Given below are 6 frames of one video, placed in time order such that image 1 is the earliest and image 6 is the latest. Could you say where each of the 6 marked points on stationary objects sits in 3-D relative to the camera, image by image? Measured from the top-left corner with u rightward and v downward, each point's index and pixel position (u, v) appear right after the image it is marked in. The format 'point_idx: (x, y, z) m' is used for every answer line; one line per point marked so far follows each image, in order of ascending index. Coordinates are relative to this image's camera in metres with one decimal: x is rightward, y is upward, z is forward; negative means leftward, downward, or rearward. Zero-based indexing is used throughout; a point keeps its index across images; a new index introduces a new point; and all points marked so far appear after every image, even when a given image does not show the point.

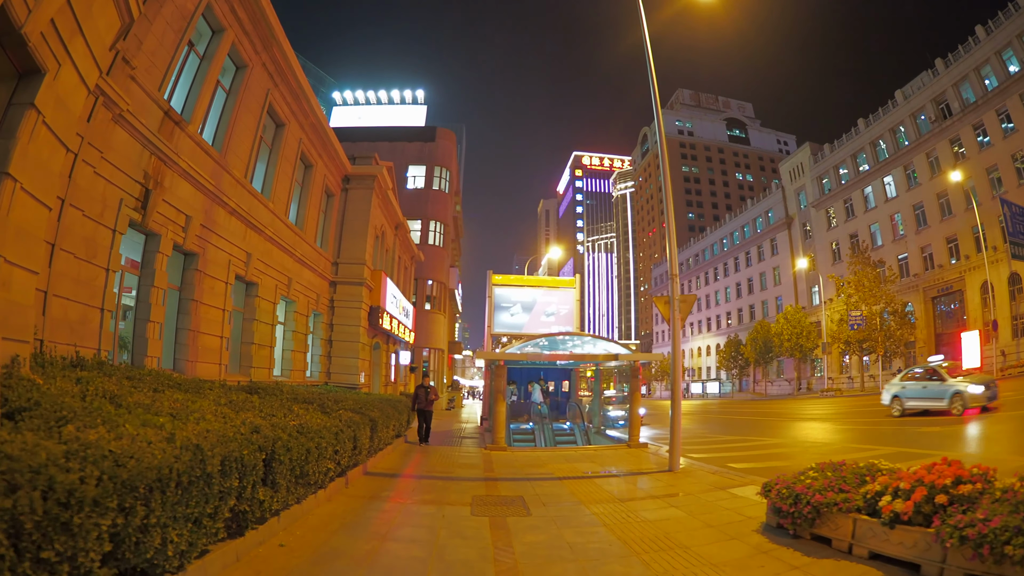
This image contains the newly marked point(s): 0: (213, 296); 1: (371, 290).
0: (-7.2, 0.0, +11.3) m
1: (-5.4, -0.1, +18.3) m
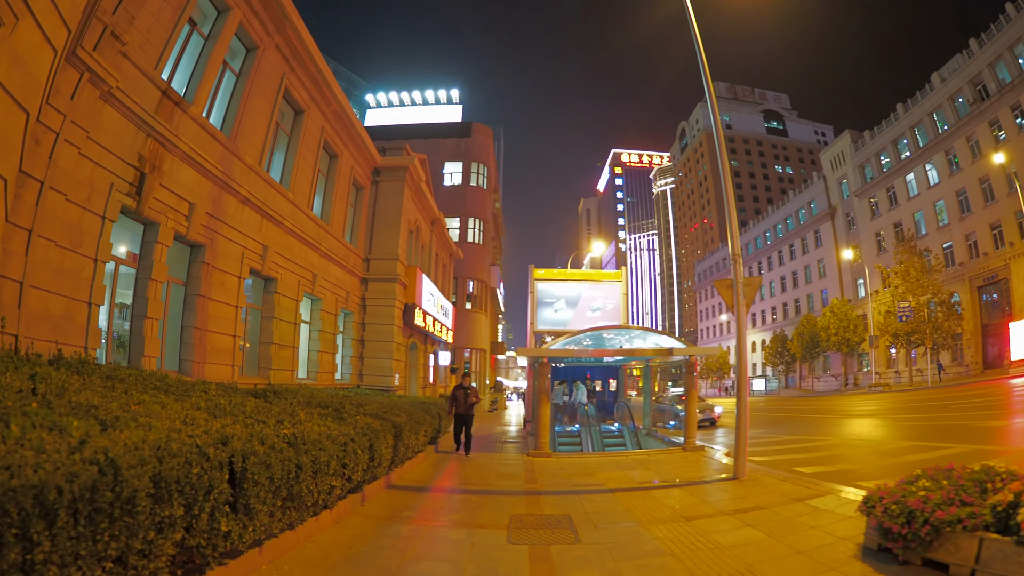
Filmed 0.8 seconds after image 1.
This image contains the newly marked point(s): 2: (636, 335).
0: (-6.3, +0.1, +10.5) m
1: (-3.9, 0.0, +17.4) m
2: (+3.3, -1.2, +12.9) m
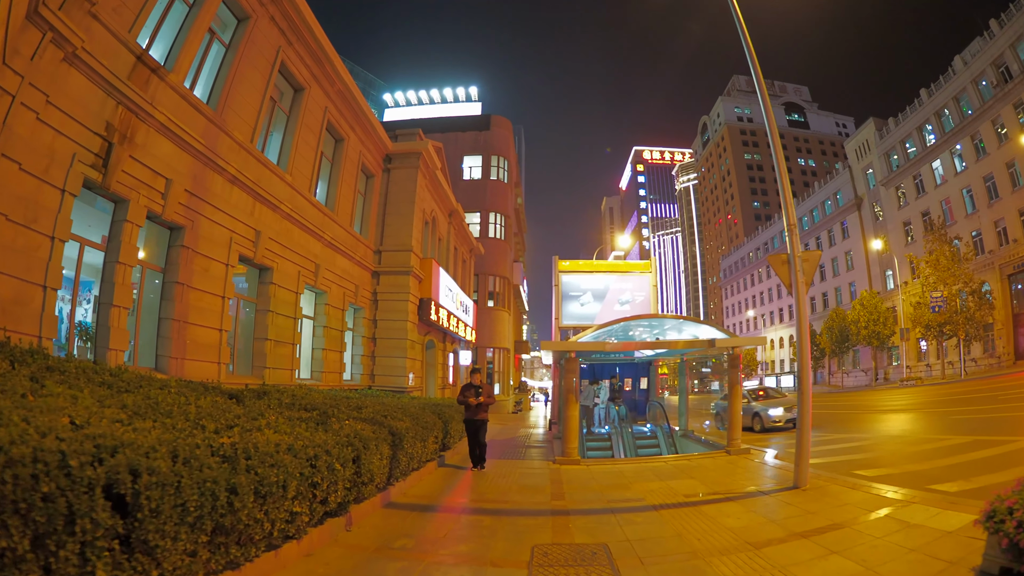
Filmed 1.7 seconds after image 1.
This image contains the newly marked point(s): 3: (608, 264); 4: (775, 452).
0: (-5.9, +0.2, +9.5) m
1: (-3.2, +0.2, +16.3) m
2: (+3.9, -0.8, +11.4) m
3: (+3.6, +0.9, +18.1) m
4: (+6.0, -3.7, +11.1) m
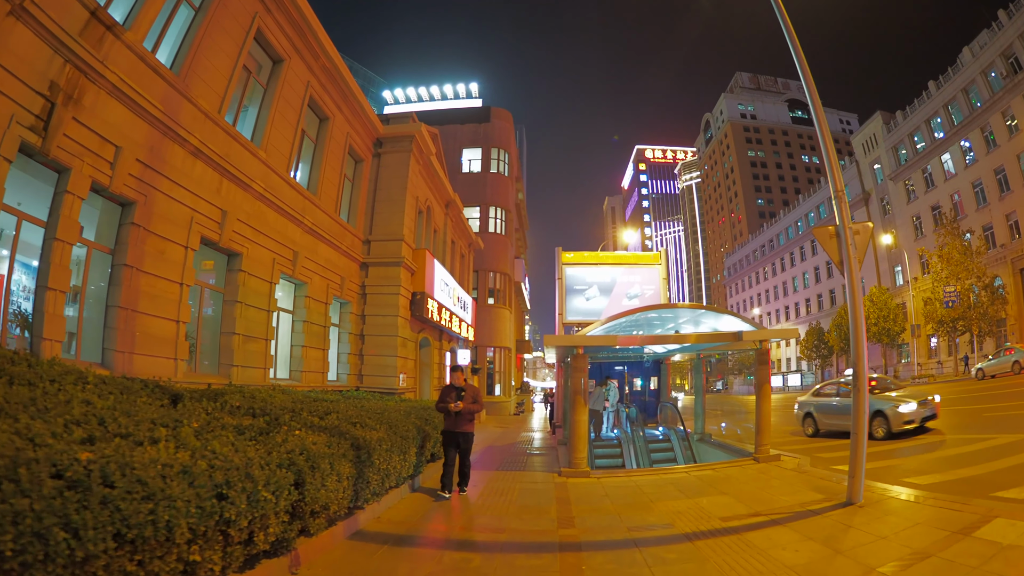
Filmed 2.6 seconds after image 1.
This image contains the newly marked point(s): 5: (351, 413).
0: (-5.9, +0.5, +8.4) m
1: (-3.2, +0.5, +15.1) m
2: (+3.9, -0.6, +10.2) m
3: (+3.6, +1.1, +16.9) m
4: (+6.0, -3.5, +9.9) m
5: (-2.2, -1.7, +6.7) m
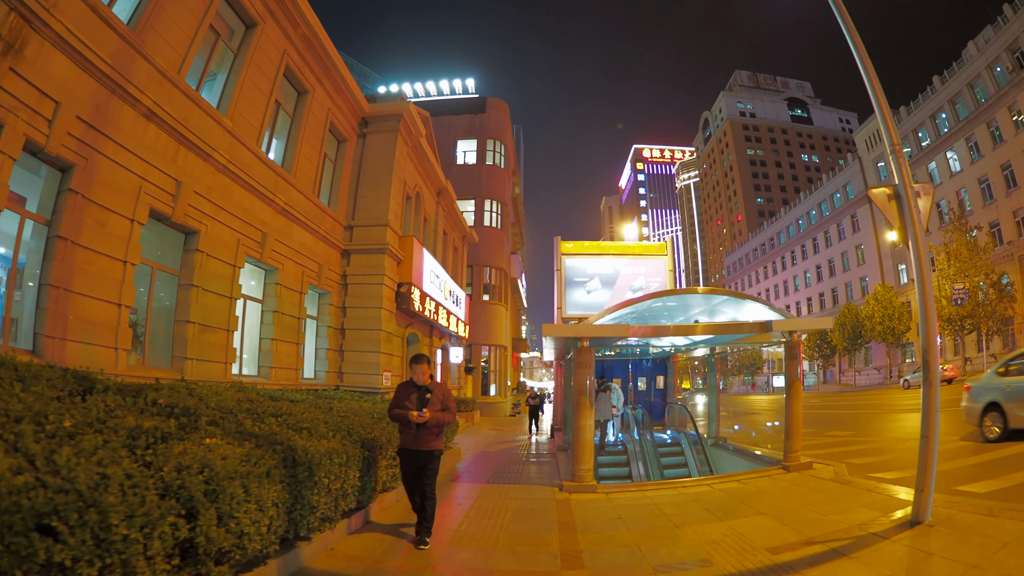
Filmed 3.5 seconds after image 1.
0: (-6.0, +0.7, +7.2) m
1: (-3.3, +0.7, +13.9) m
2: (+3.8, -0.3, +9.0) m
3: (+3.4, +1.4, +15.8) m
4: (+5.9, -3.2, +8.8) m
5: (-2.3, -1.4, +5.5) m
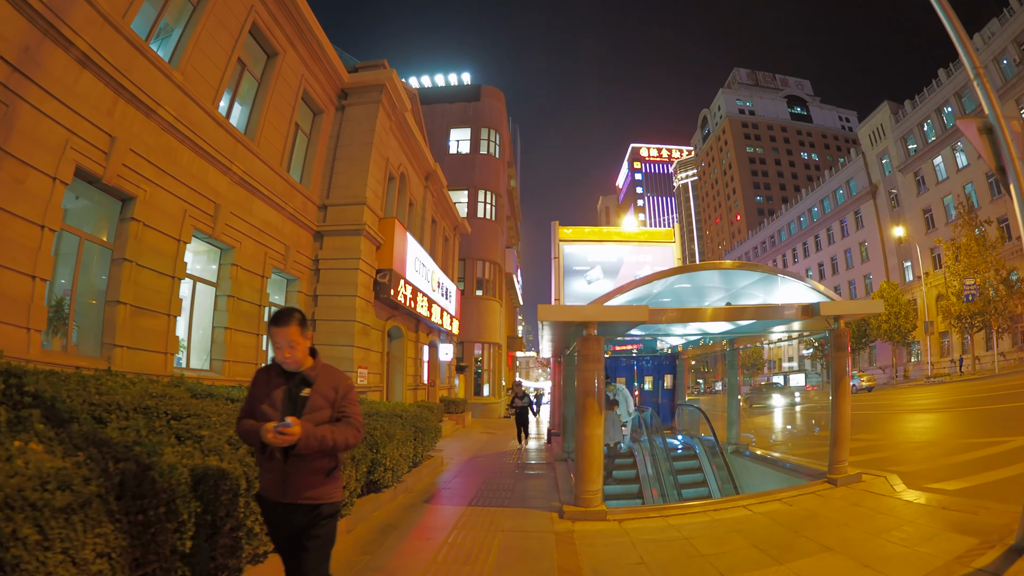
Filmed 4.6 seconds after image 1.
0: (-6.2, +1.1, +5.8) m
1: (-3.5, +1.0, +12.5) m
2: (+3.6, 0.0, +7.7) m
3: (+3.3, +1.7, +14.4) m
4: (+5.8, -2.9, +7.4) m
5: (-2.4, -1.1, +4.1) m
